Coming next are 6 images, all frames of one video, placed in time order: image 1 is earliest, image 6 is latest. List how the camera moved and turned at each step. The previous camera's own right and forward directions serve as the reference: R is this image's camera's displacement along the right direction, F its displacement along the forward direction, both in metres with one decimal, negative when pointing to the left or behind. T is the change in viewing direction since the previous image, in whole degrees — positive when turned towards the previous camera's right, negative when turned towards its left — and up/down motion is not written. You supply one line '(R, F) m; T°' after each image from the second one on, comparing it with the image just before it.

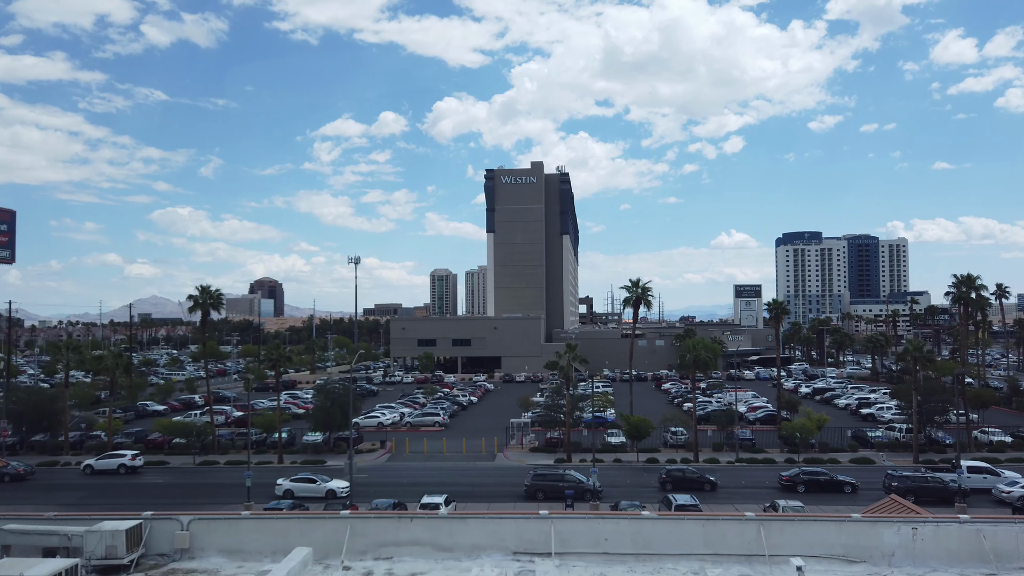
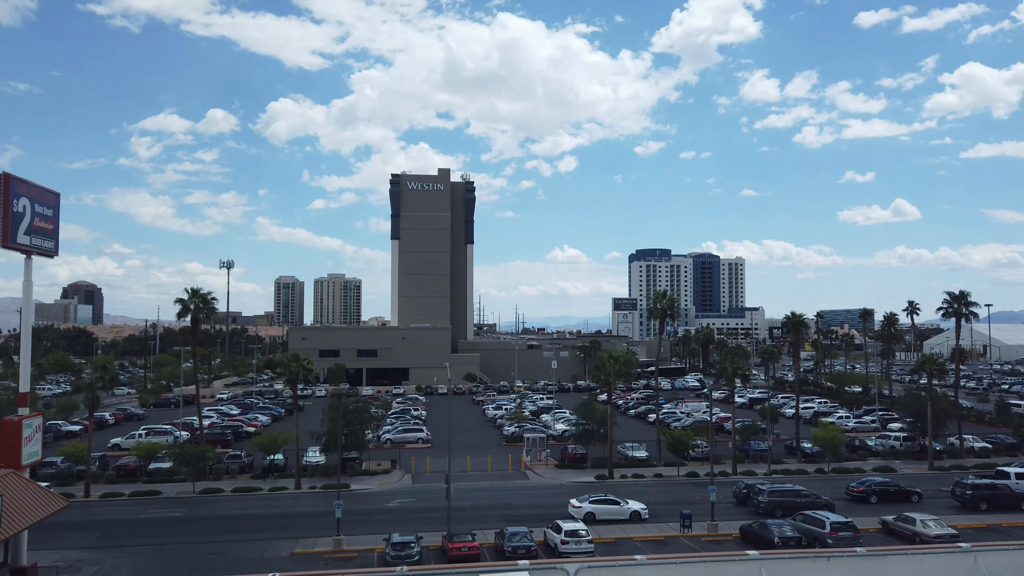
(-9.1, +2.7) m; +11°
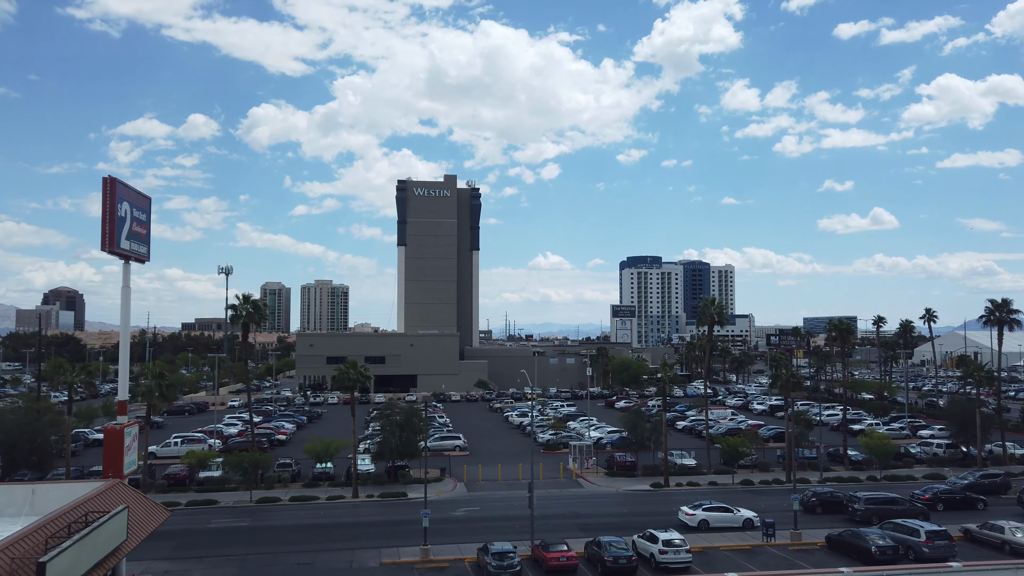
(-3.3, +0.2) m; +1°
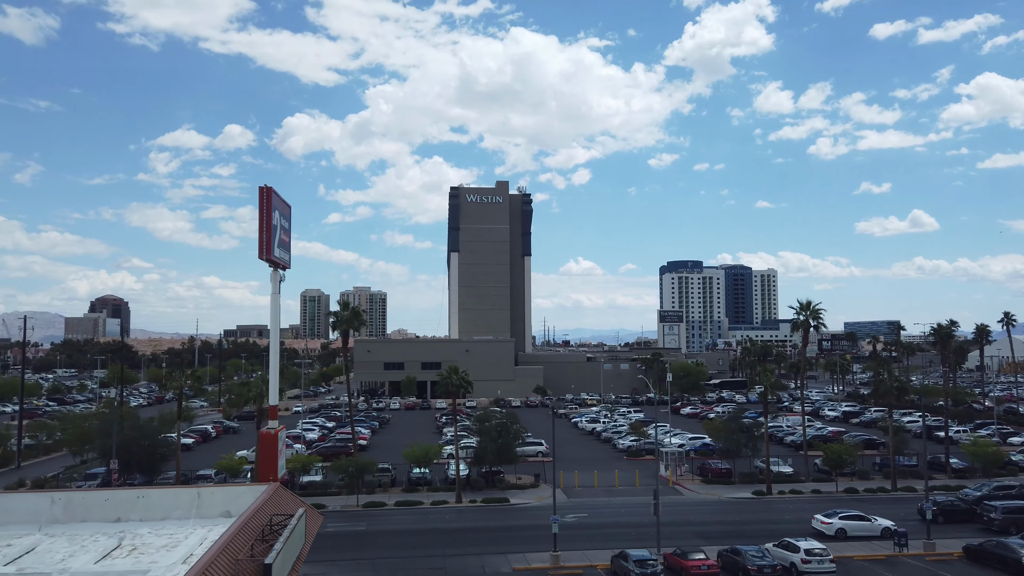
(-3.0, -0.1) m; -3°
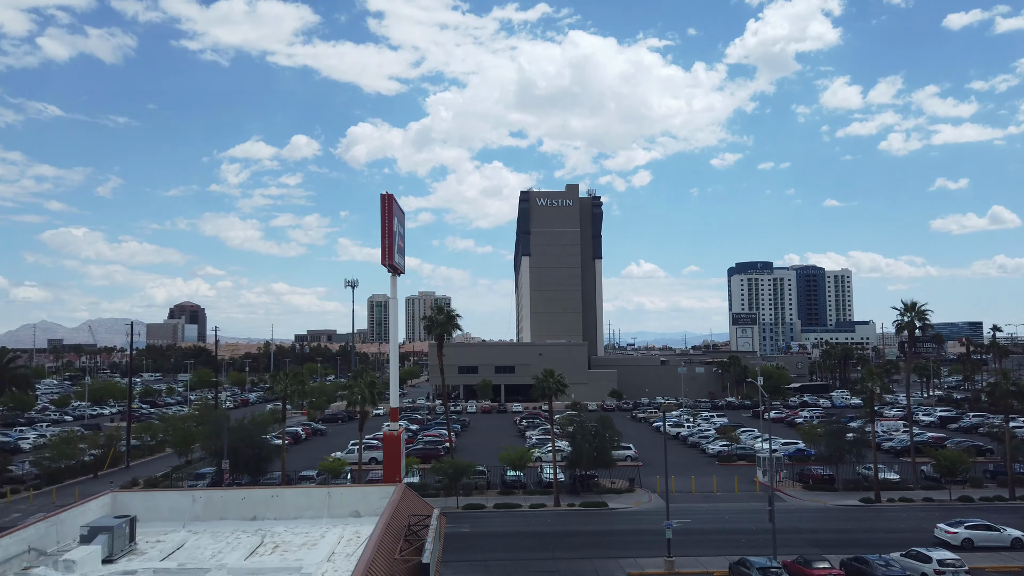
(-1.5, -0.1) m; -5°
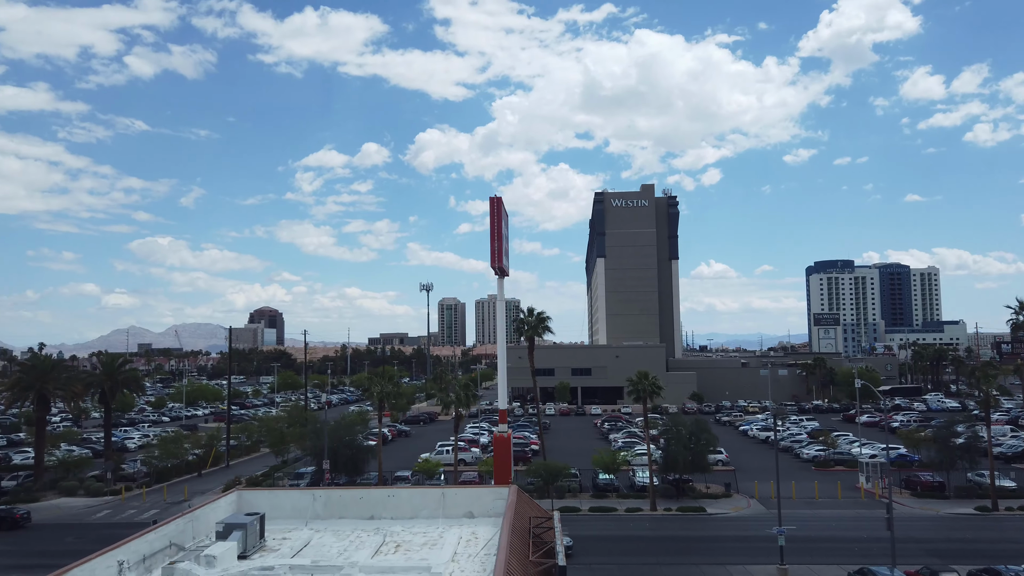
(-1.1, 0.0) m; -5°
